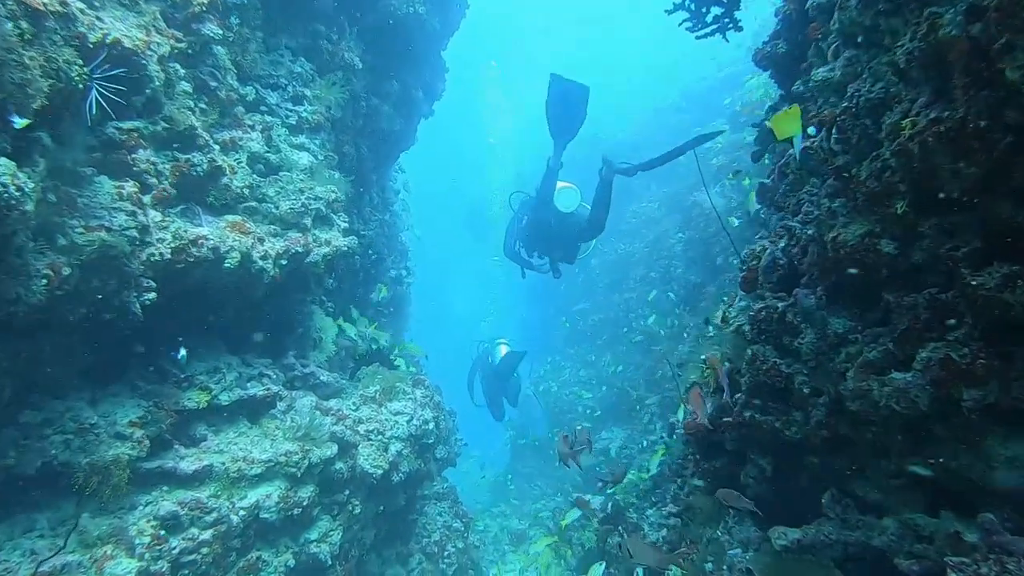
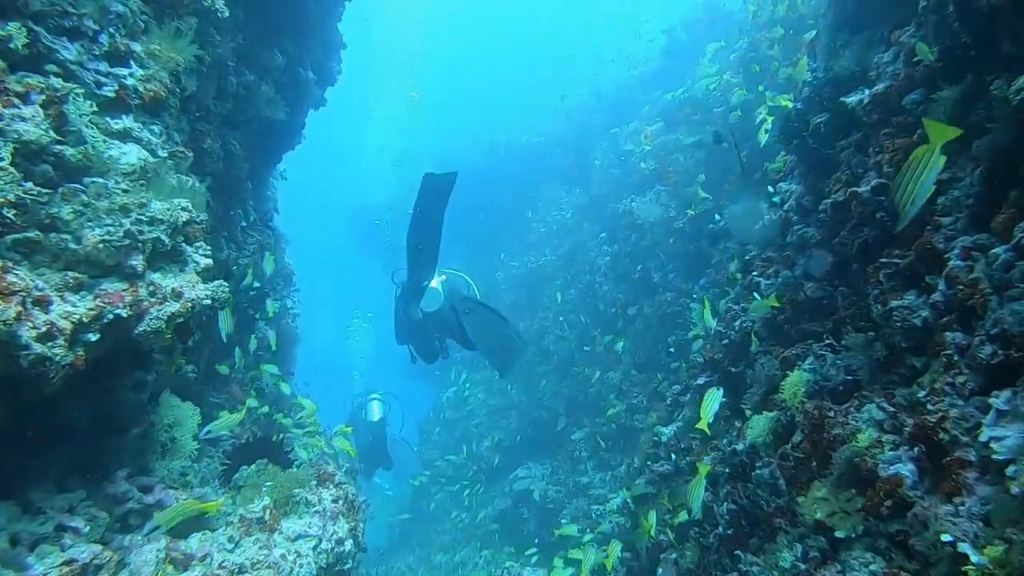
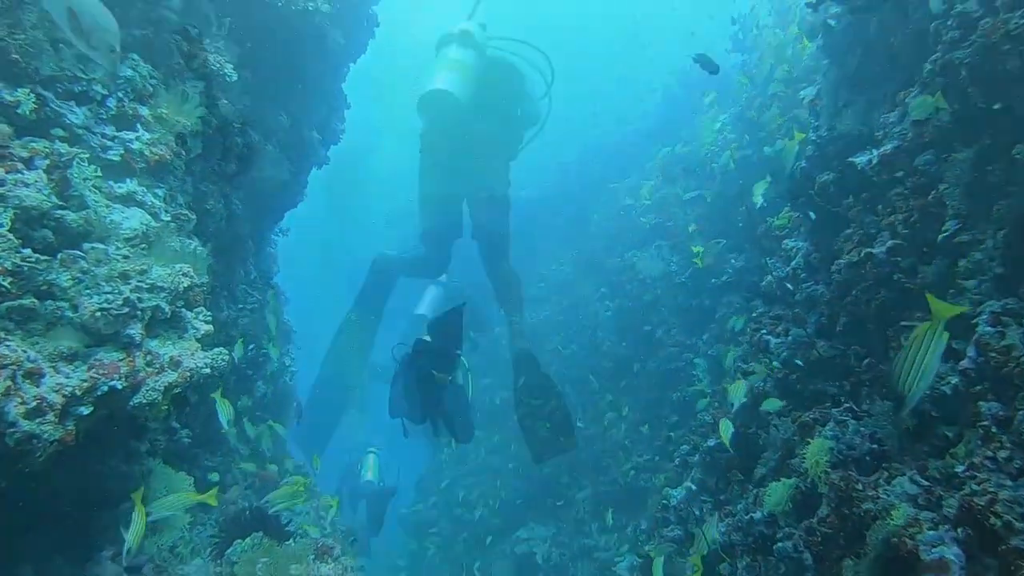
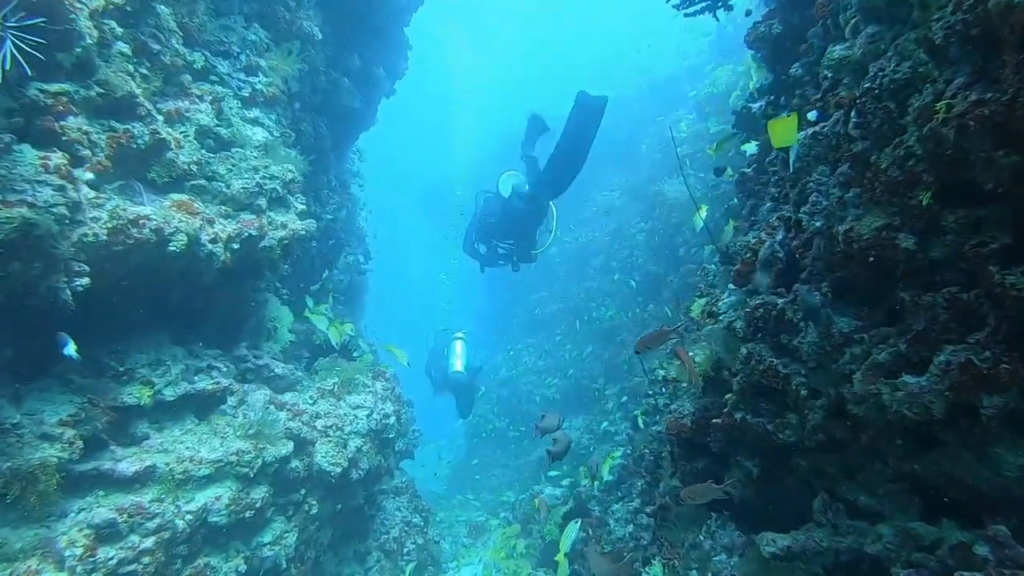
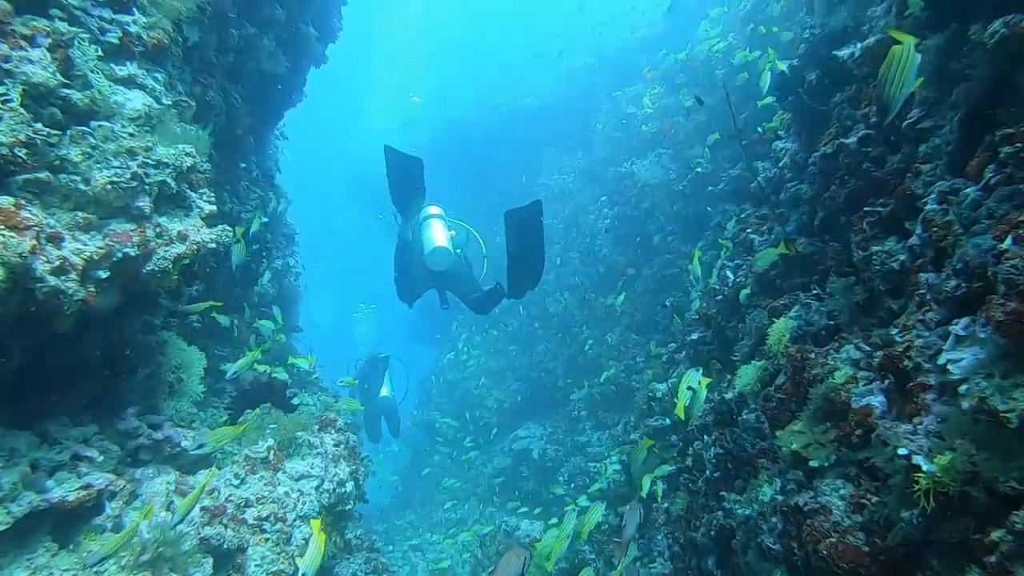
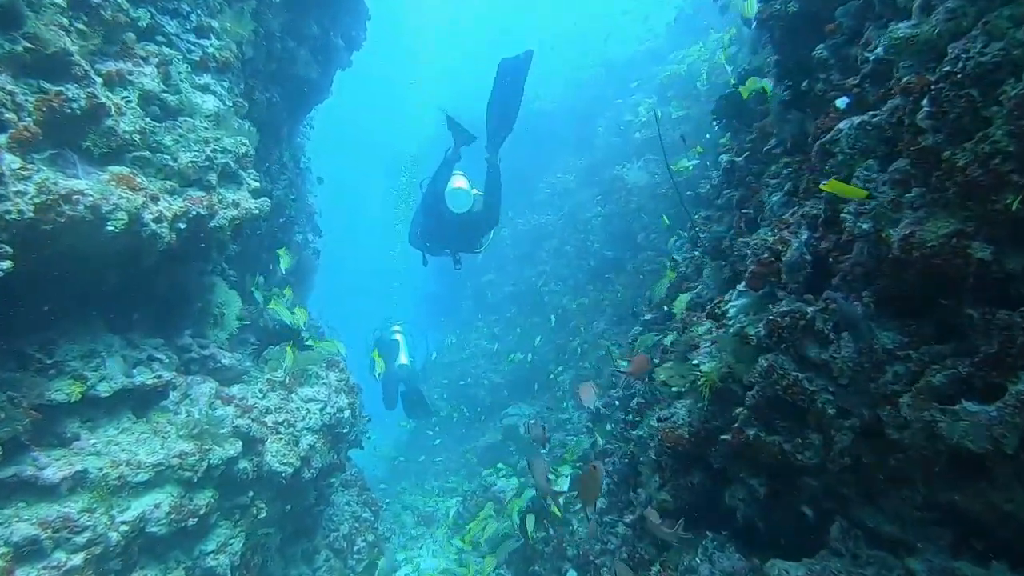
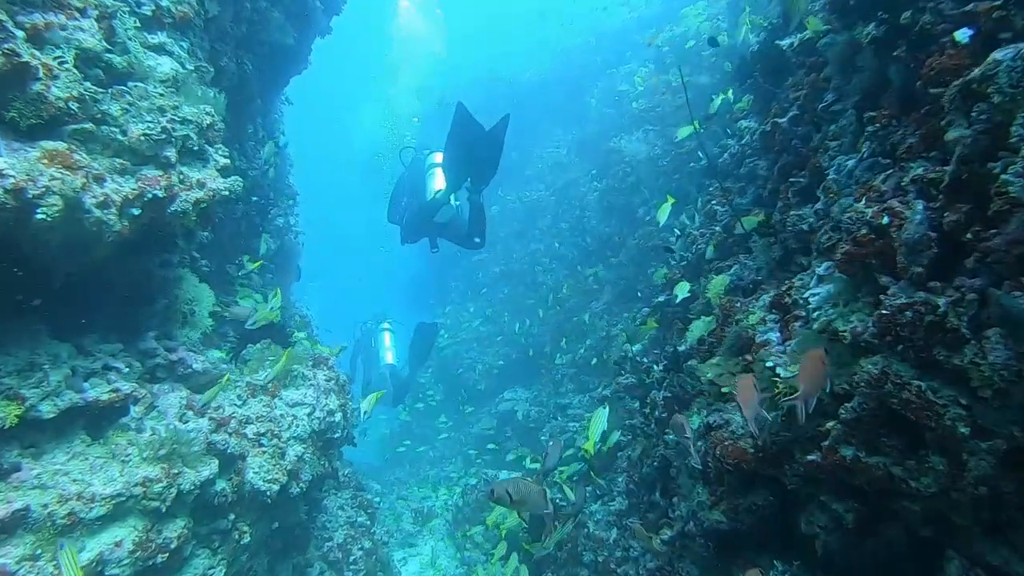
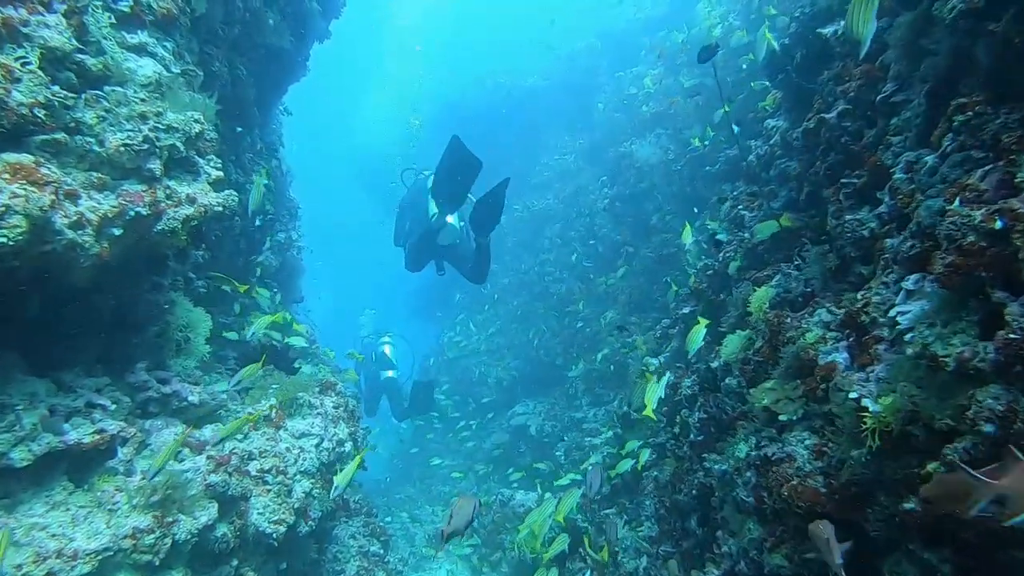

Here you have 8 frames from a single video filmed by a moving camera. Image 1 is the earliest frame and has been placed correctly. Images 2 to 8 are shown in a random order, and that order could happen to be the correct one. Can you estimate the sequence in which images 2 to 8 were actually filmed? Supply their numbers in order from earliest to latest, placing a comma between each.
4, 6, 7, 8, 5, 2, 3
